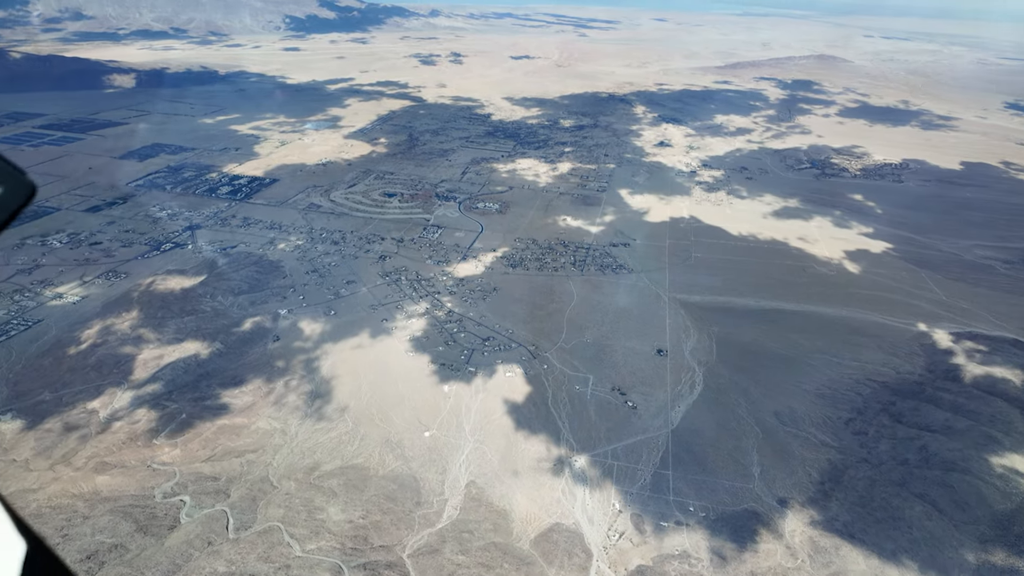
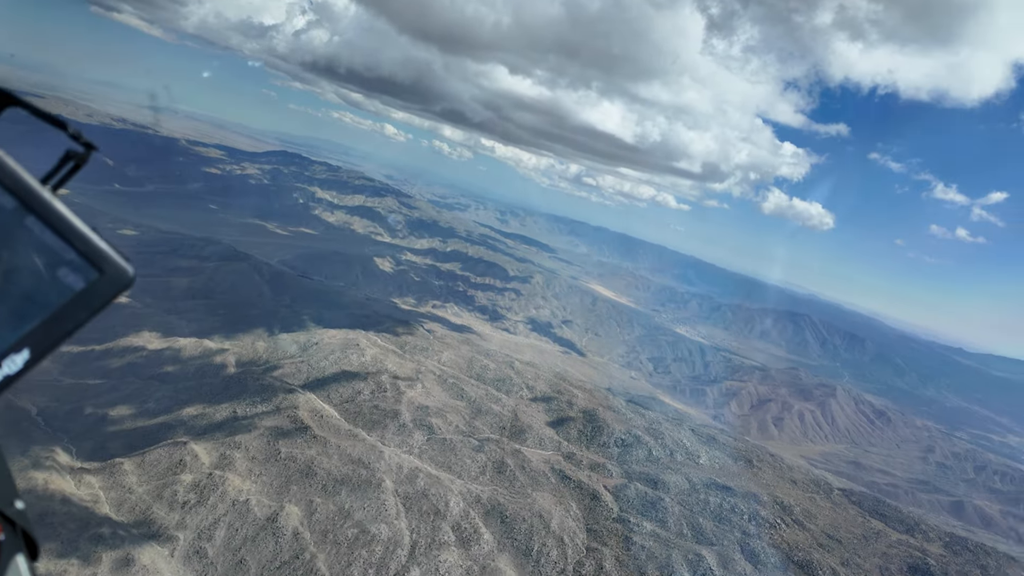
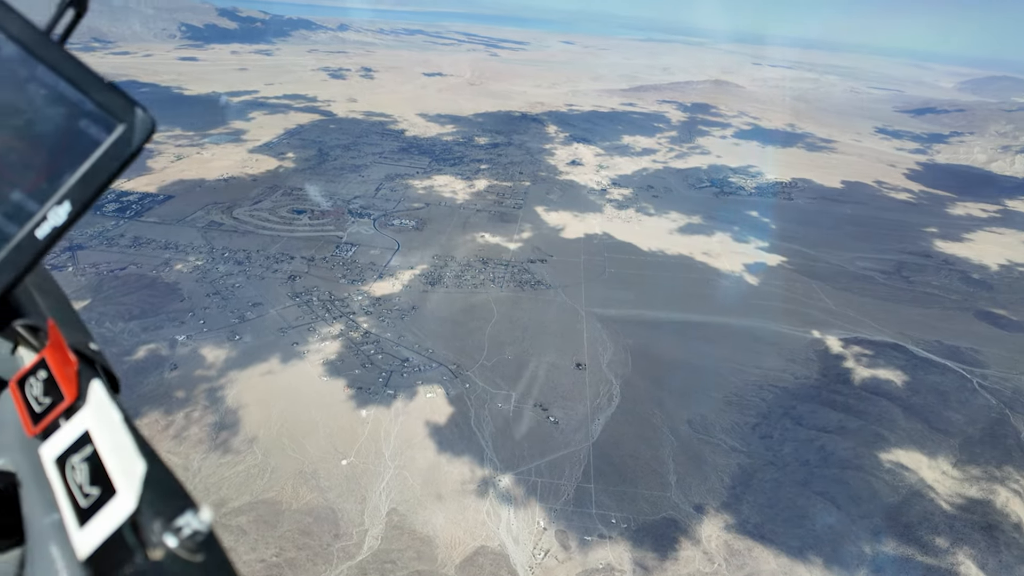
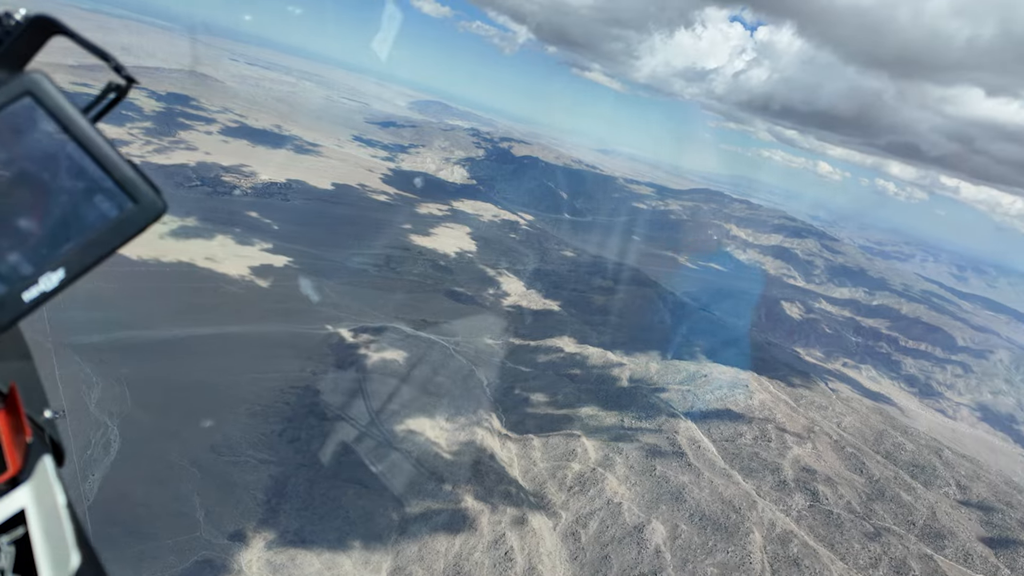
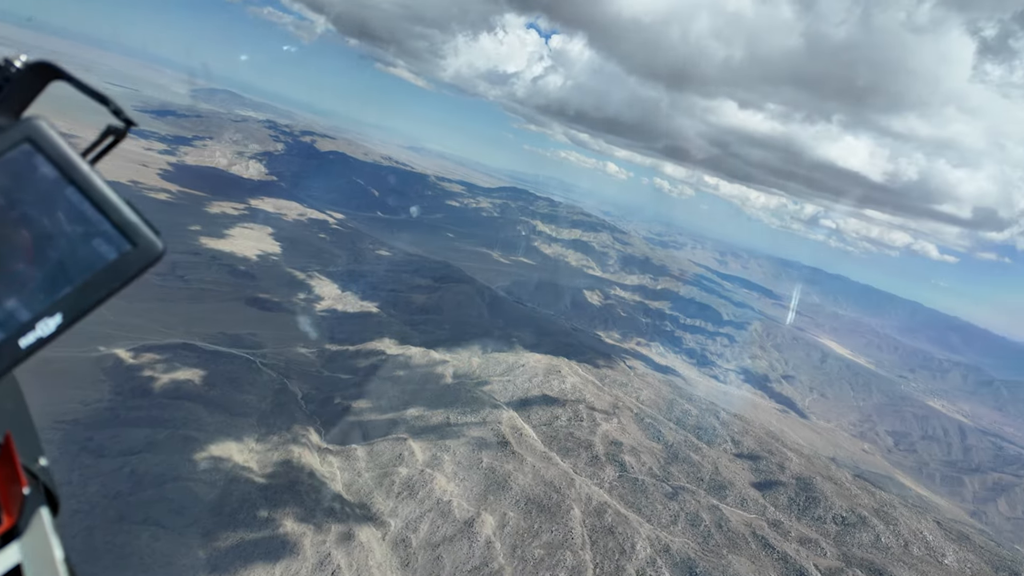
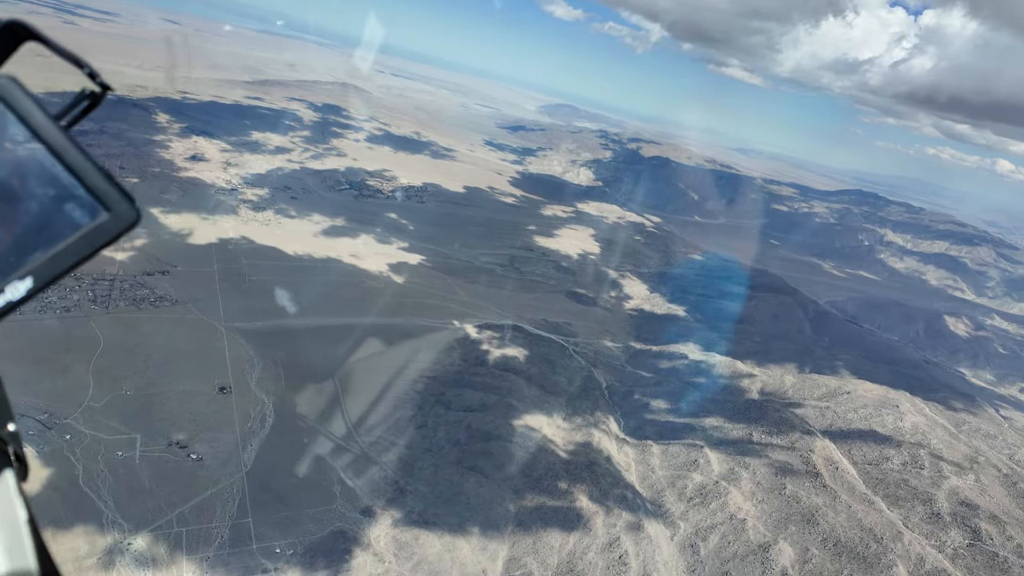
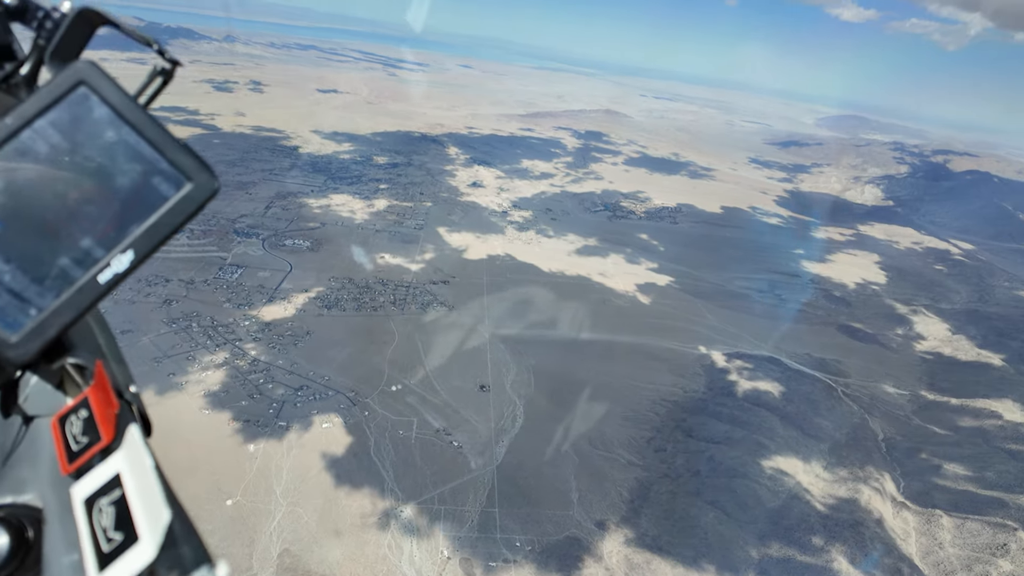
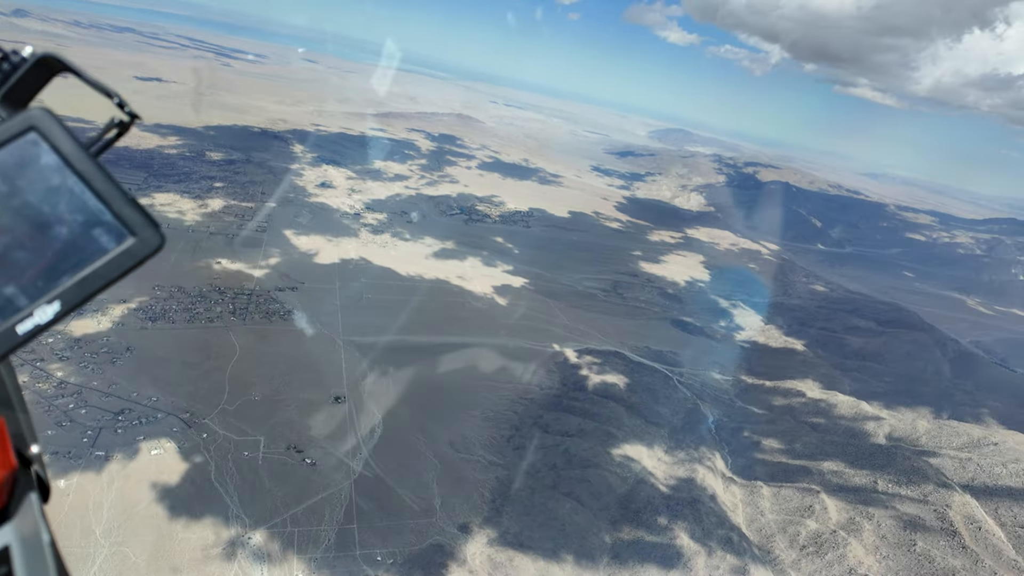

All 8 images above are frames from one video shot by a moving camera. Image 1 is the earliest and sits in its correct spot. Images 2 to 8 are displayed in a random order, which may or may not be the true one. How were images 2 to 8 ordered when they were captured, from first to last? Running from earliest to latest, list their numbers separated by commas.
3, 7, 8, 6, 4, 5, 2
